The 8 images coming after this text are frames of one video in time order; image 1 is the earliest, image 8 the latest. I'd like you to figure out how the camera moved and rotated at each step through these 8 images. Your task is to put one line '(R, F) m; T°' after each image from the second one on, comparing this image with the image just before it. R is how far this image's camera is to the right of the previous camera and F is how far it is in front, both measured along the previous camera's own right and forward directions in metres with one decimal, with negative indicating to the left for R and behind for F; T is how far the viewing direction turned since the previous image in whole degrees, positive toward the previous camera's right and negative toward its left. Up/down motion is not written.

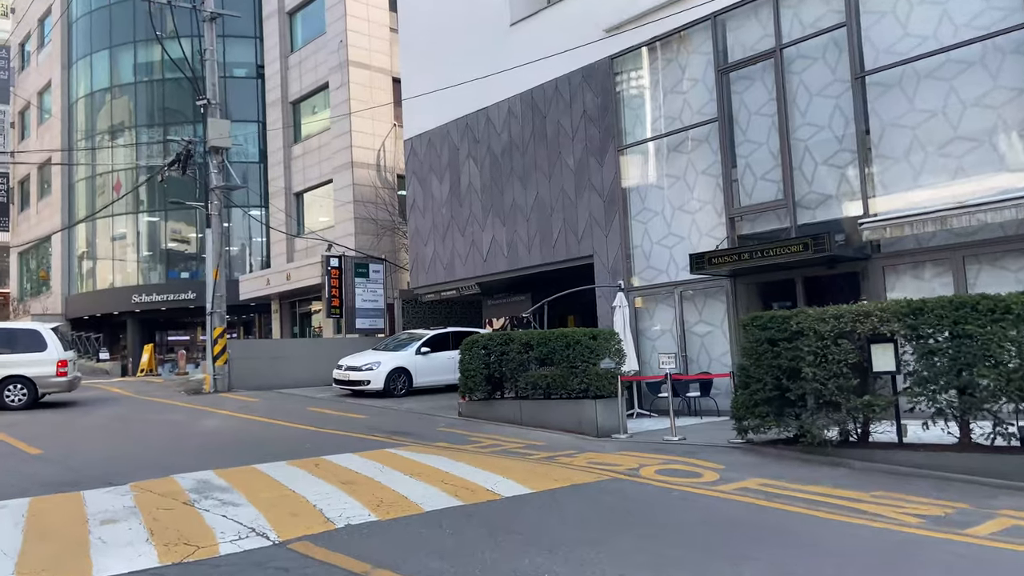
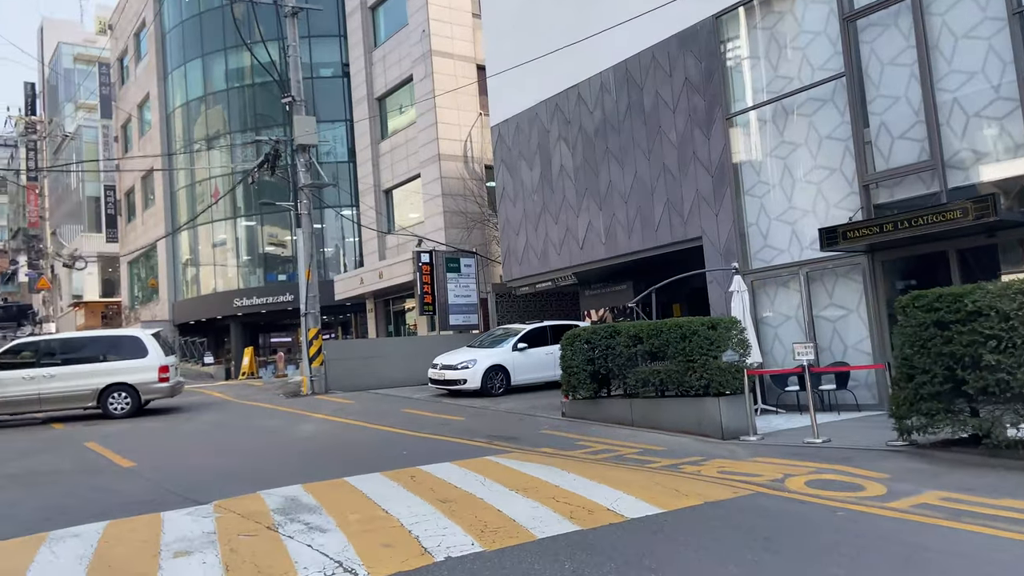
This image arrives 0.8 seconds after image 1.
(-0.2, +1.1) m; -7°
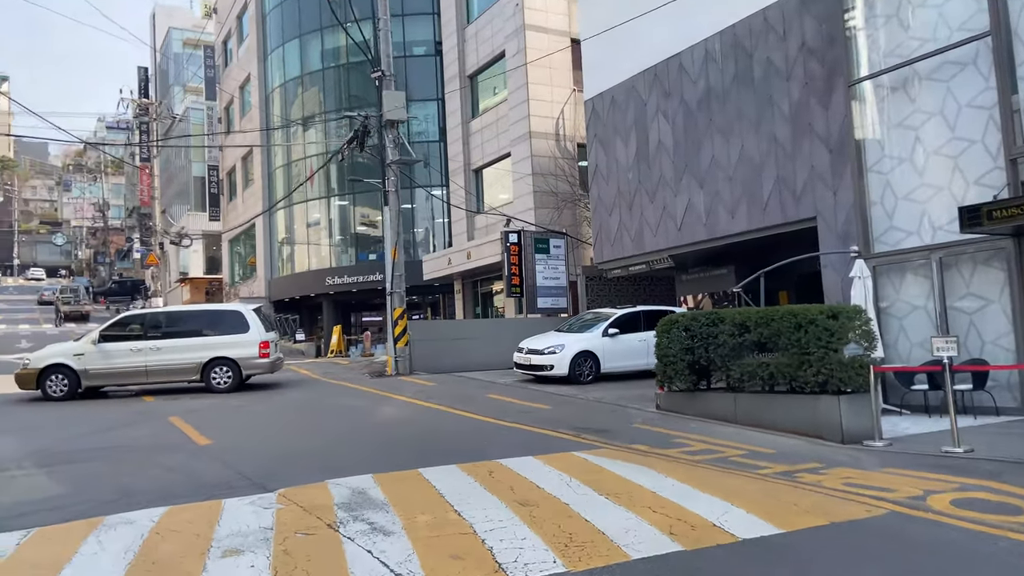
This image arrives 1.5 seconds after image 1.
(0.0, +0.9) m; -7°
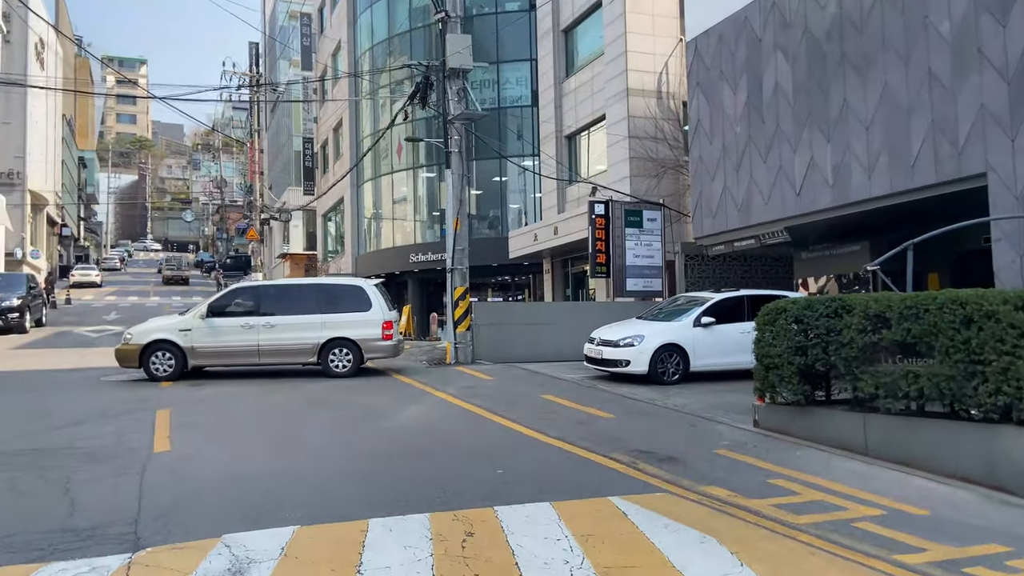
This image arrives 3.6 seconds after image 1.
(+0.8, +2.8) m; -9°
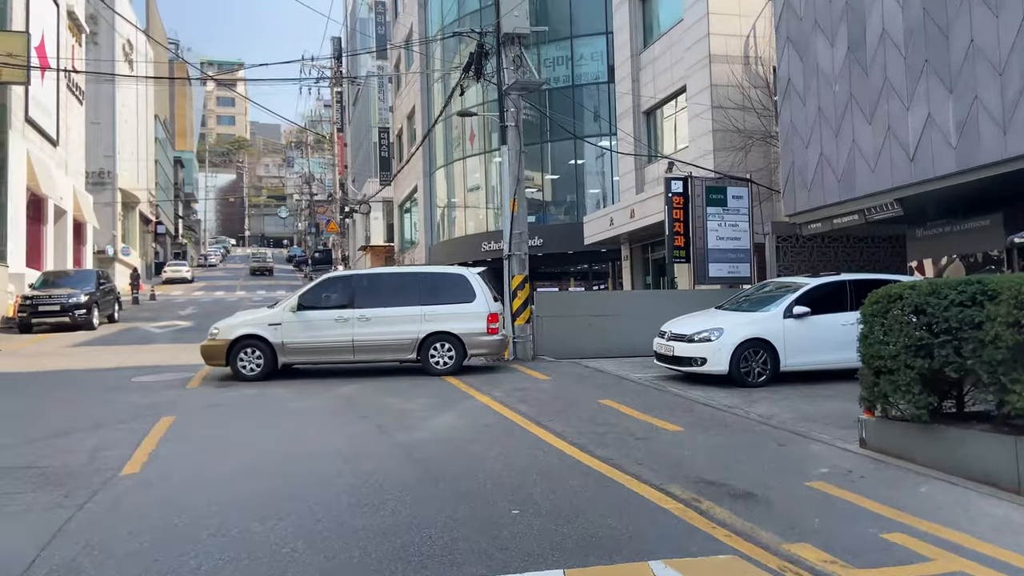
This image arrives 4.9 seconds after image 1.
(+0.5, +1.7) m; -7°
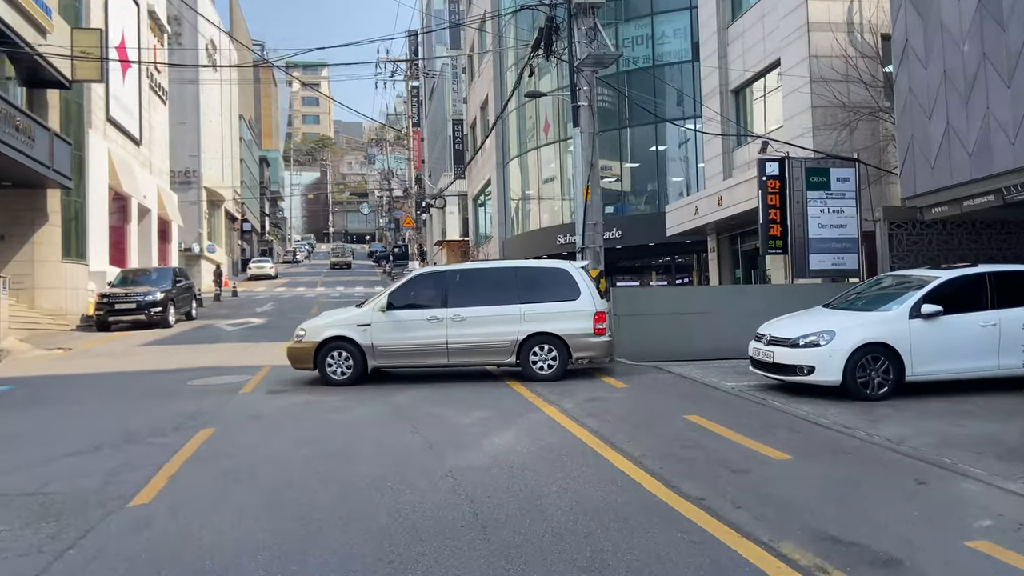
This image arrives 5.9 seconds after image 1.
(+0.1, +1.3) m; -6°
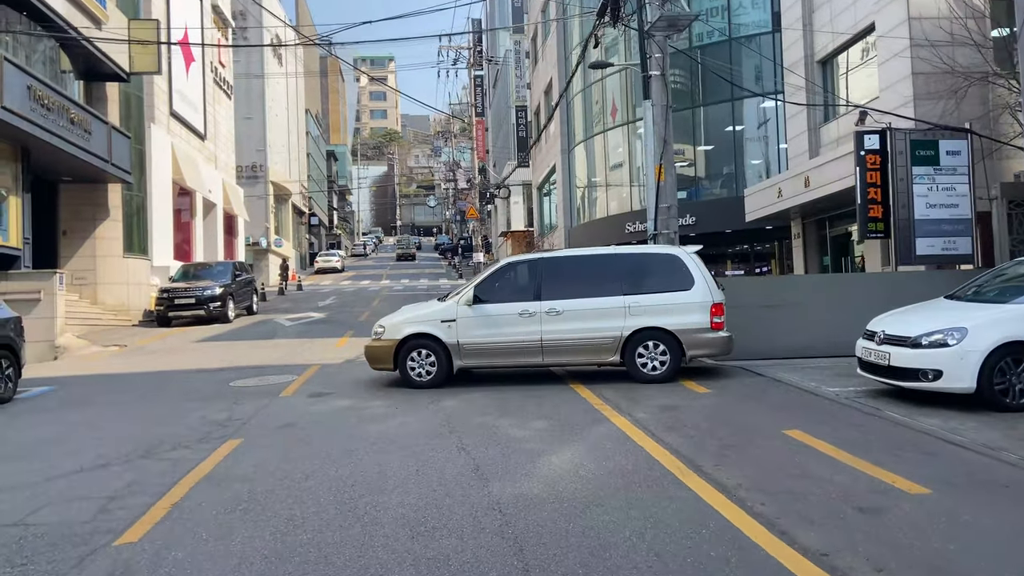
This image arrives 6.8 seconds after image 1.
(+0.1, +1.2) m; -5°
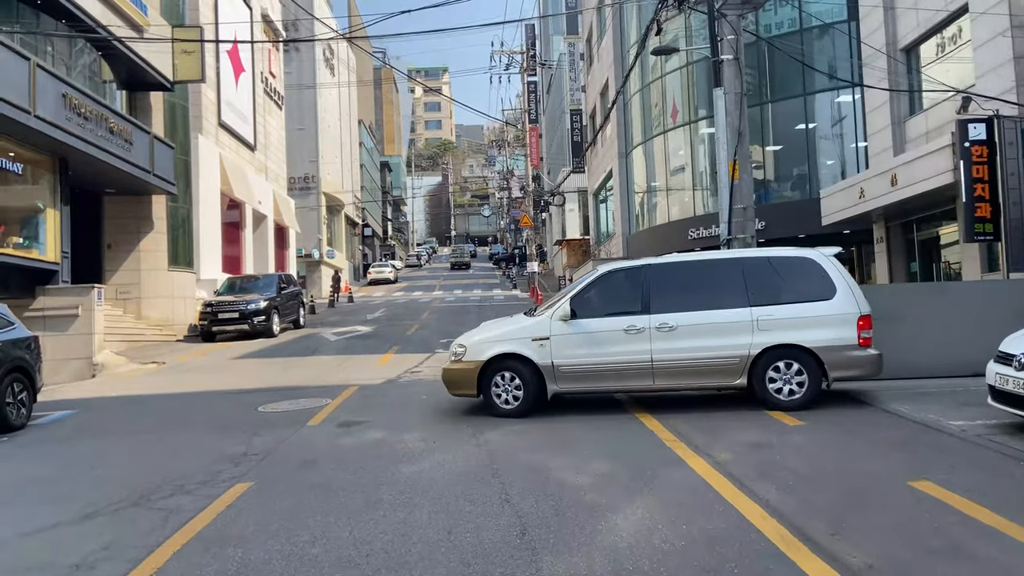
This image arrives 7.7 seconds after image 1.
(0.0, +1.2) m; -4°
